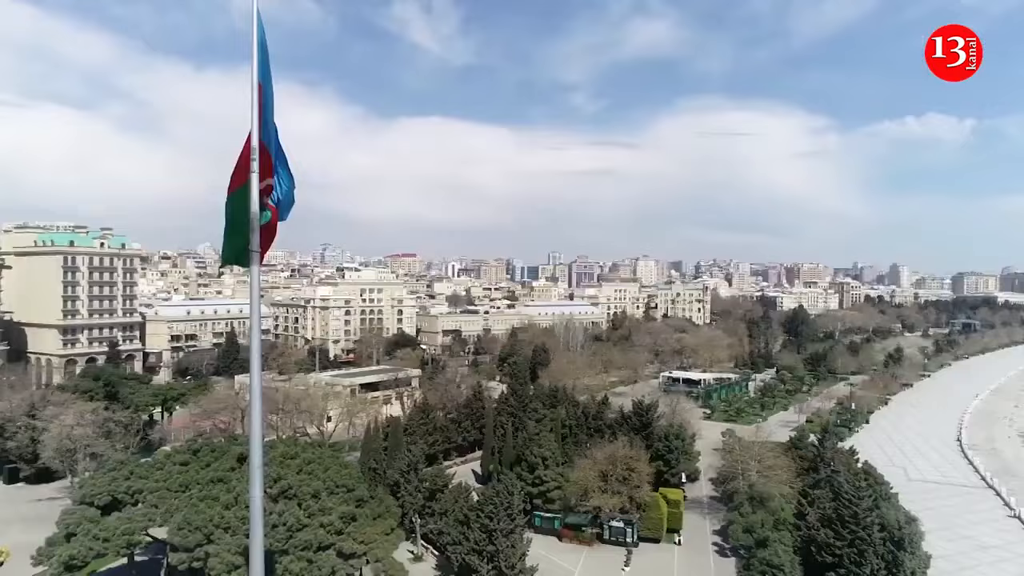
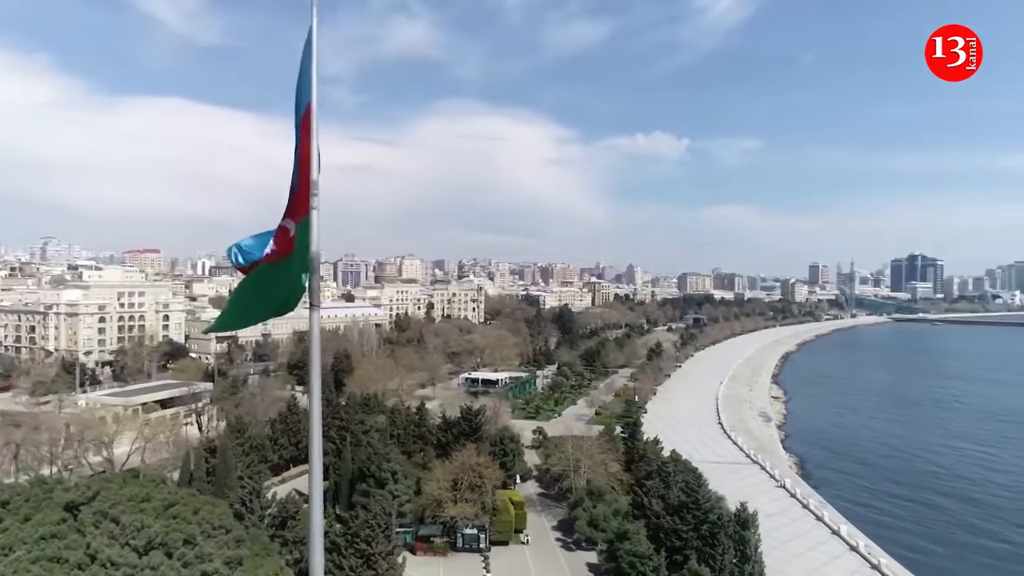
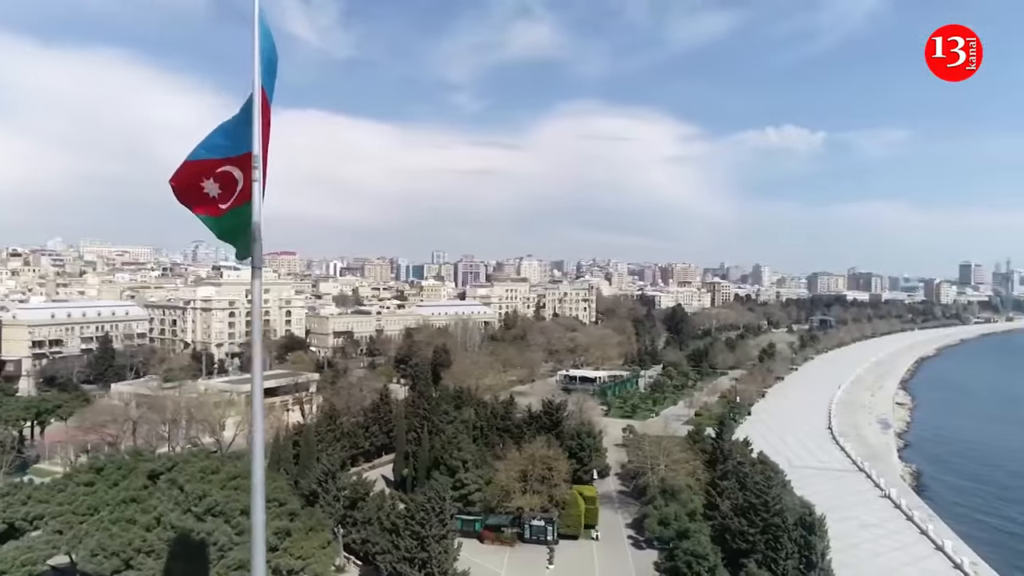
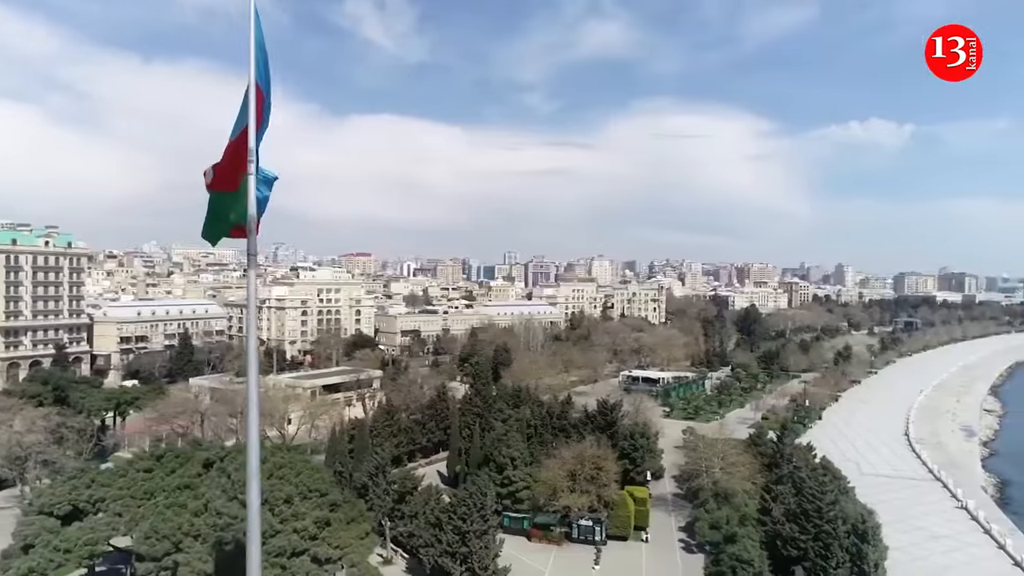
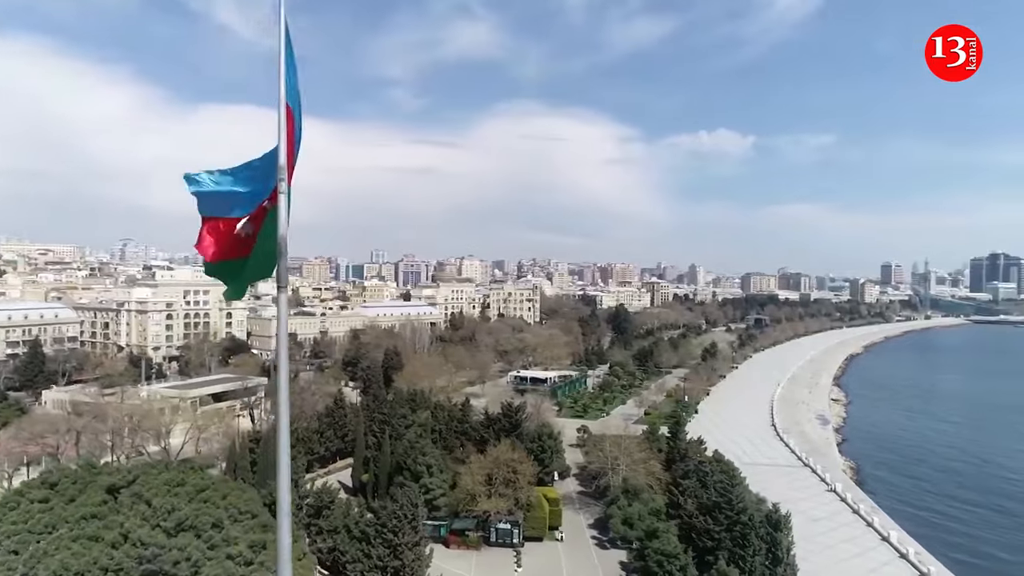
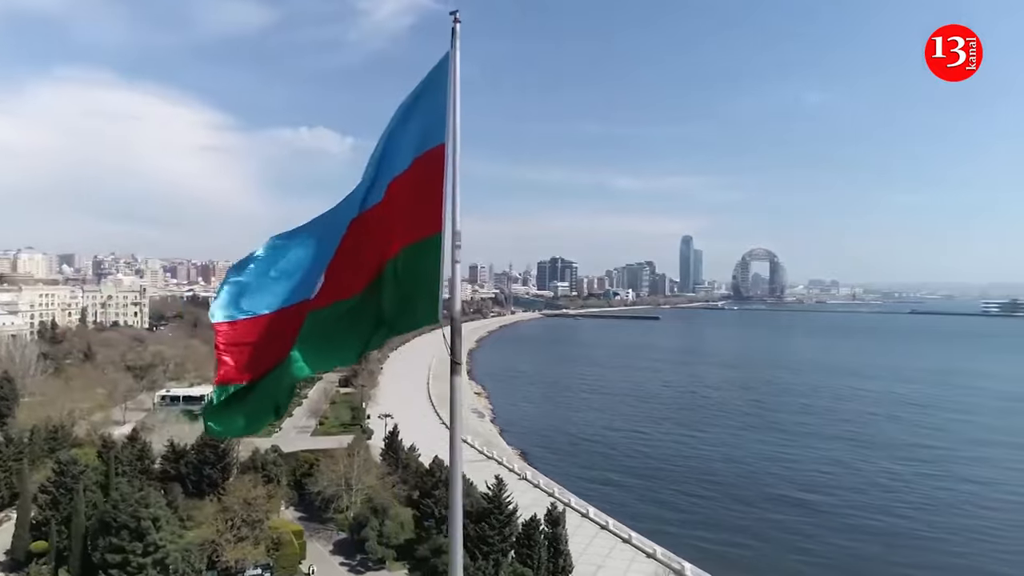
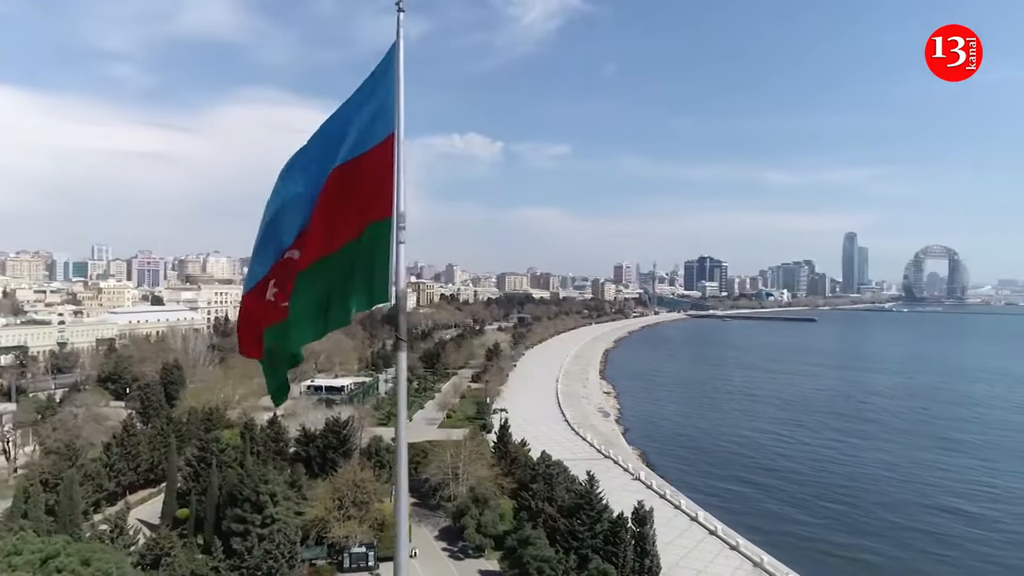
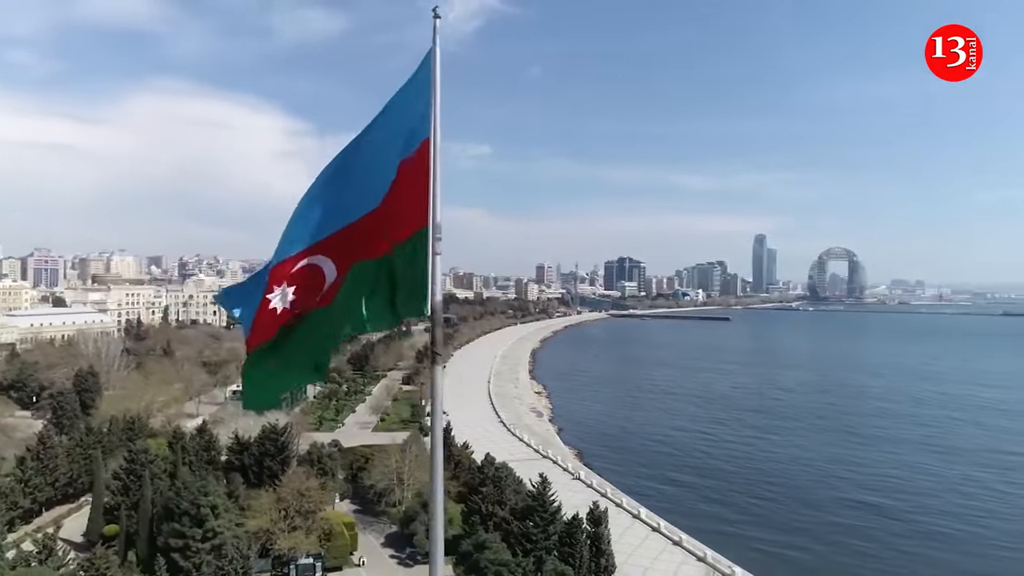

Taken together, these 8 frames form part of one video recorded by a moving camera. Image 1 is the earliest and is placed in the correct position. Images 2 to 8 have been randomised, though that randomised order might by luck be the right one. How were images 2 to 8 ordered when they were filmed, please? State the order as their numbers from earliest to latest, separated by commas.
4, 3, 5, 2, 7, 8, 6
